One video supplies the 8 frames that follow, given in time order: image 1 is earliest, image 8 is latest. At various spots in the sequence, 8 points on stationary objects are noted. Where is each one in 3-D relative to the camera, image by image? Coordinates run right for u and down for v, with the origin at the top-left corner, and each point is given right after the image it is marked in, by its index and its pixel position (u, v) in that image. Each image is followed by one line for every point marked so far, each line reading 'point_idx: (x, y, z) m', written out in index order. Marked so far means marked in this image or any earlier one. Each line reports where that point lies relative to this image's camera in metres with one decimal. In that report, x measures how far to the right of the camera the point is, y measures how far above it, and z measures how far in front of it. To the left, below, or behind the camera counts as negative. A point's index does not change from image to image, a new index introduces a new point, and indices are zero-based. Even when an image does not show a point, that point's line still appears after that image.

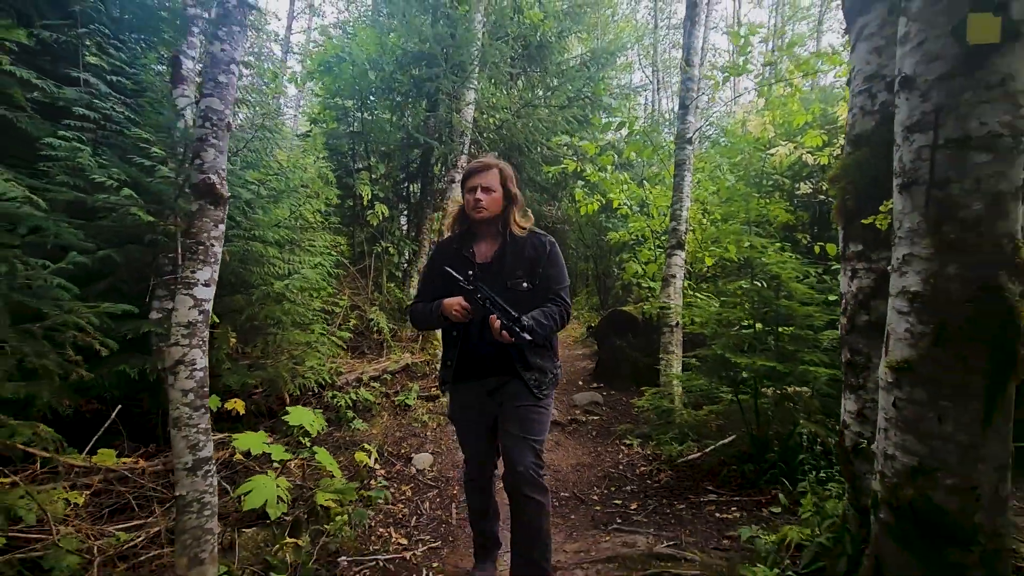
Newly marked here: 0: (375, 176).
0: (-2.2, +1.8, +8.3) m
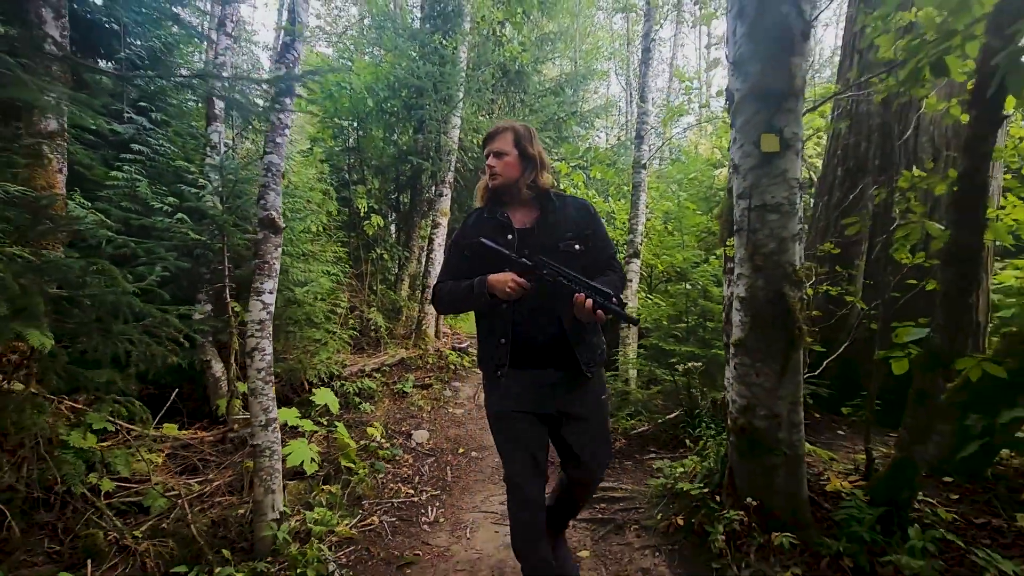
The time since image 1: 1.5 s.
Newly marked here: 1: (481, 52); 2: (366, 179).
0: (-2.6, +1.8, +9.2) m
1: (-0.6, +4.3, +9.4) m
2: (-2.6, +1.9, +9.0) m
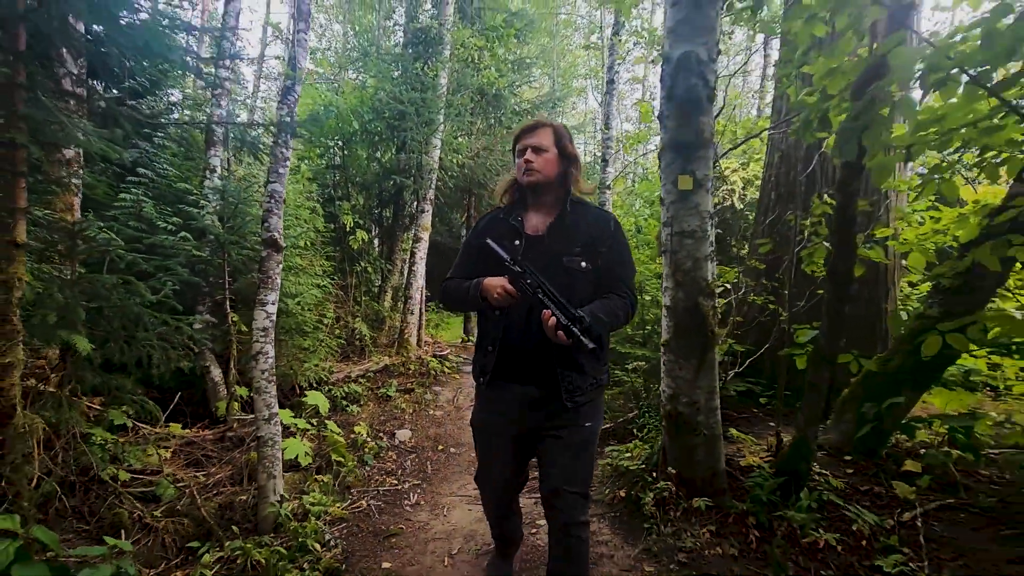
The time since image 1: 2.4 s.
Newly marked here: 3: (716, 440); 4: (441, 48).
0: (-3.0, +1.6, +9.7) m
1: (-1.0, +4.1, +10.0) m
2: (-3.0, +1.7, +9.6) m
3: (+1.3, -1.0, +3.2) m
4: (-1.3, +4.4, +9.3) m
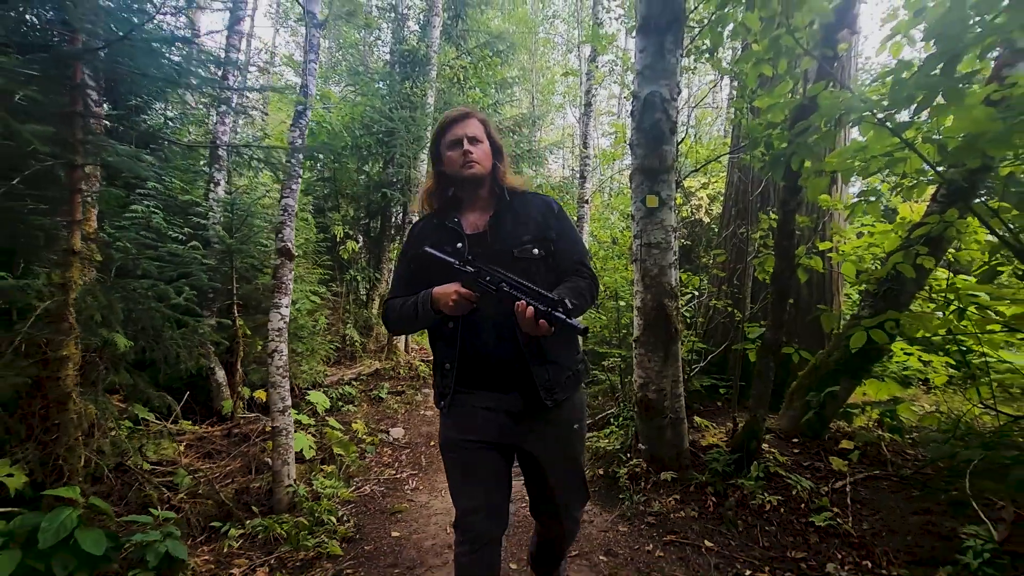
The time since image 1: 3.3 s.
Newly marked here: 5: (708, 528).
0: (-3.3, +1.4, +10.1) m
1: (-1.3, +4.0, +10.5) m
2: (-3.3, +1.6, +10.0) m
3: (+1.2, -1.0, +3.8) m
4: (-1.6, +4.2, +9.9) m
5: (+1.3, -1.5, +3.3) m
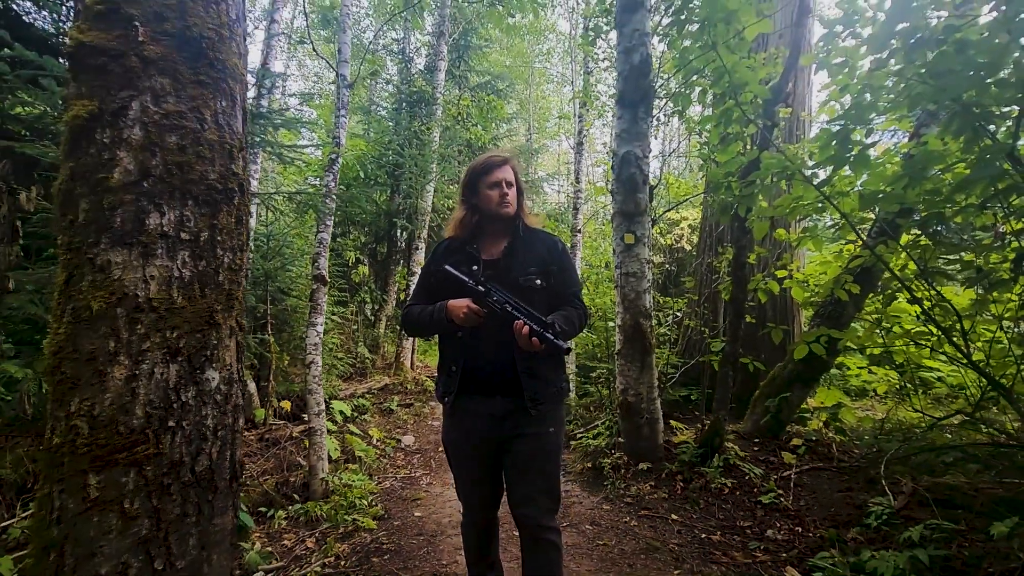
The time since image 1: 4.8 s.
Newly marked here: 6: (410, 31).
0: (-3.3, +1.0, +10.9) m
1: (-1.4, +3.5, +11.5) m
2: (-3.4, +1.1, +10.8) m
3: (+1.3, -1.2, +4.5) m
4: (-1.6, +3.8, +10.8) m
5: (+1.3, -1.7, +4.0) m
6: (-2.4, +5.9, +11.8) m
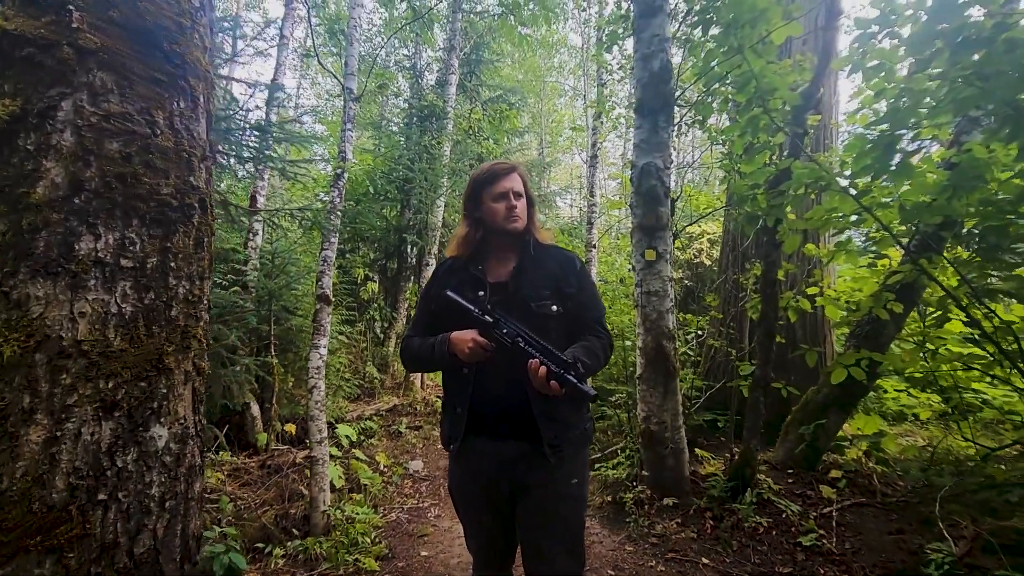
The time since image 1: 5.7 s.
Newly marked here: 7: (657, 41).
0: (-3.1, +0.6, +10.7) m
1: (-1.1, +3.1, +11.3) m
2: (-3.1, +0.8, +10.6) m
3: (+1.4, -1.3, +4.2) m
4: (-1.4, +3.4, +10.7) m
5: (+1.4, -1.8, +3.6) m
6: (-2.1, +5.5, +11.7) m
7: (+1.2, +2.0, +4.1) m
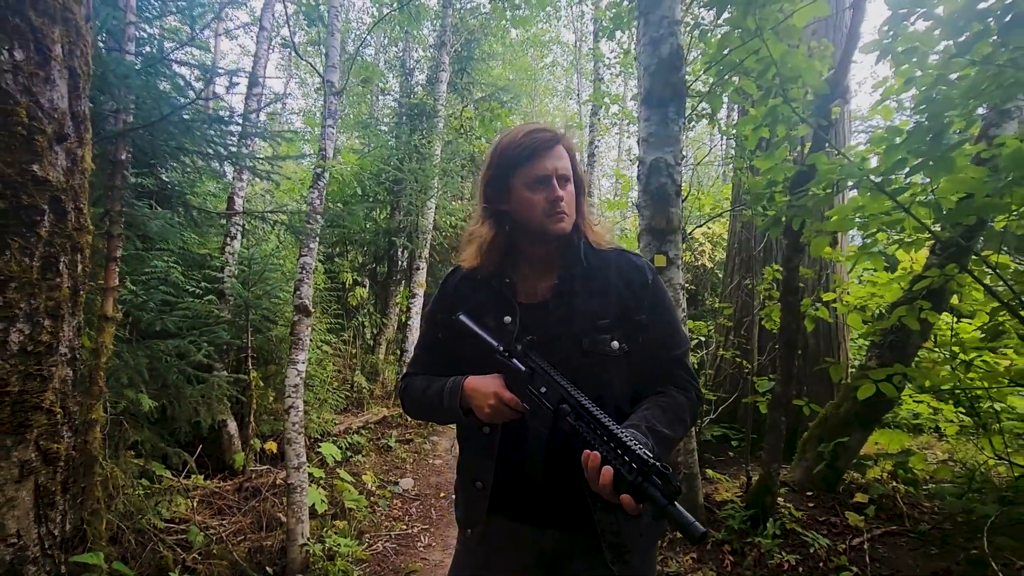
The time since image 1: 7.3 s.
0: (-3.2, +0.5, +10.3) m
1: (-1.2, +3.0, +10.9) m
2: (-3.2, +0.7, +10.2) m
3: (+1.4, -1.4, +3.8) m
4: (-1.5, +3.4, +10.2) m
5: (+1.4, -1.9, +3.3) m
6: (-2.3, +5.4, +11.3) m
7: (+1.1, +1.9, +3.7) m
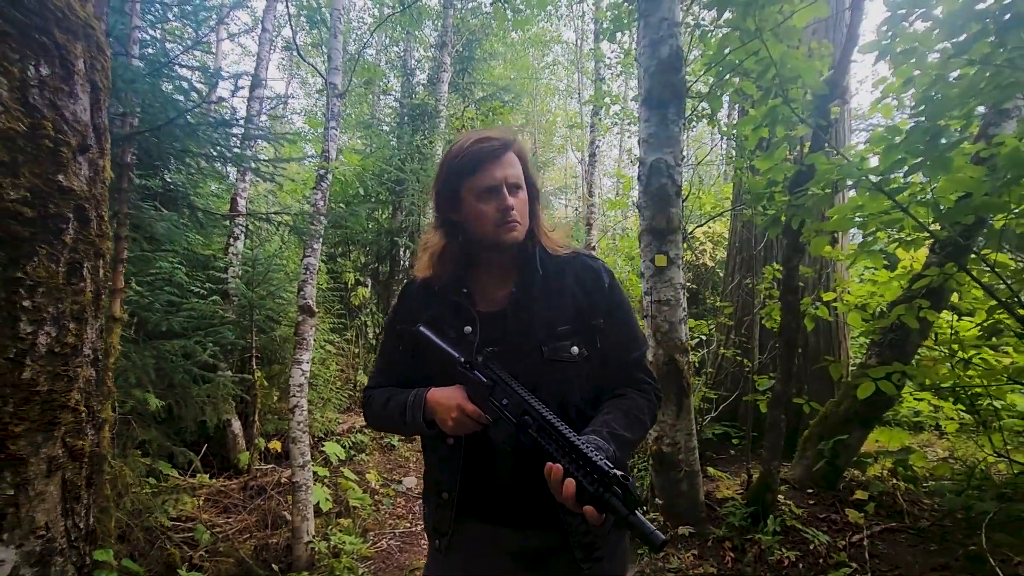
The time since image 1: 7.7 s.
0: (-3.1, +0.5, +10.3) m
1: (-1.2, +3.0, +10.9) m
2: (-3.2, +0.7, +10.2) m
3: (+1.4, -1.4, +3.8) m
4: (-1.5, +3.4, +10.3) m
5: (+1.4, -1.9, +3.3) m
6: (-2.2, +5.5, +11.4) m
7: (+1.1, +1.9, +3.7) m
